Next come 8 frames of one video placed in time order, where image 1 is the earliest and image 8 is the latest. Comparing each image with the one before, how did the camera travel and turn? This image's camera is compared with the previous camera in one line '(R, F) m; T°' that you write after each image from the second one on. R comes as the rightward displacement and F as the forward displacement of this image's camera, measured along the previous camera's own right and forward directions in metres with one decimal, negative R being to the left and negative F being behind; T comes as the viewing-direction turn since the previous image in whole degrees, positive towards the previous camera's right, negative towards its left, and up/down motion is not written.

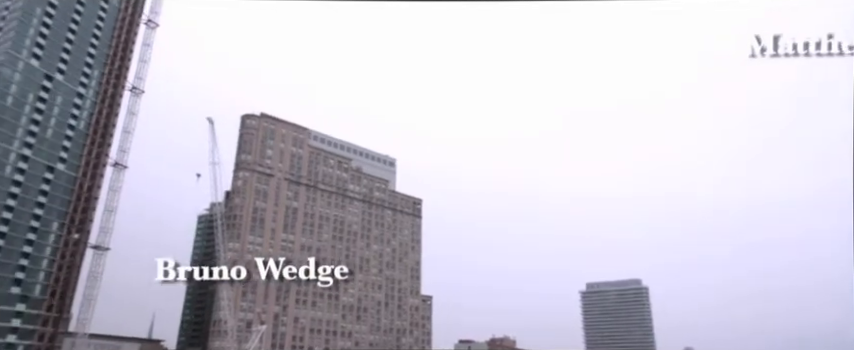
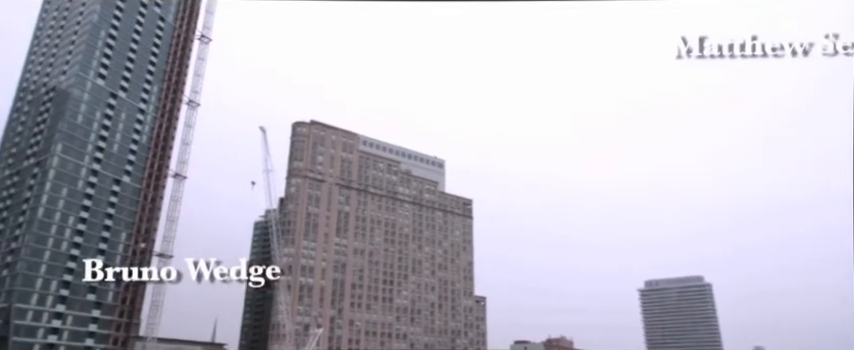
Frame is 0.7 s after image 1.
(+0.2, -1.3) m; -4°
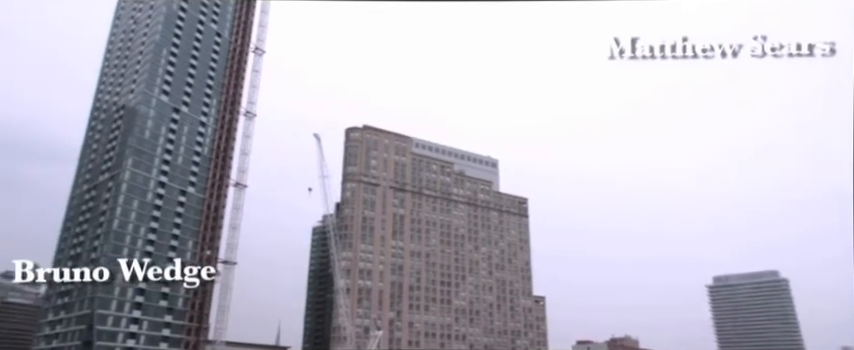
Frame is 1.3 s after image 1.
(+0.1, -0.8) m; -5°
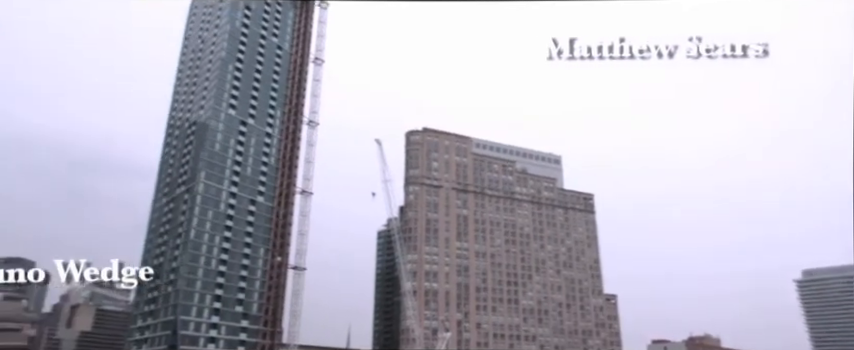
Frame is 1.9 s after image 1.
(+0.1, -0.5) m; -6°
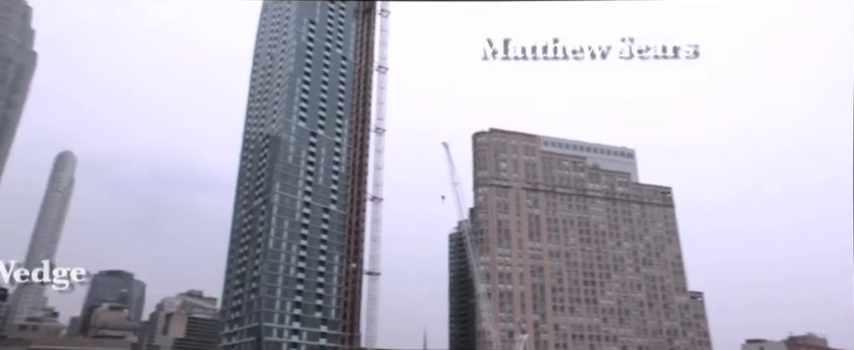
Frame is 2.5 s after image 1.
(0.0, -0.1) m; -6°
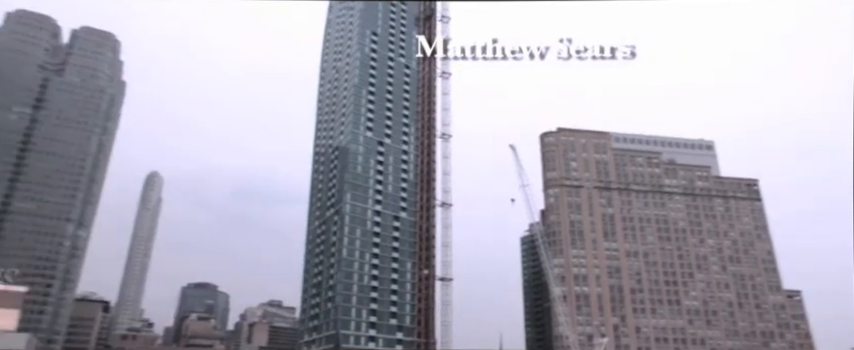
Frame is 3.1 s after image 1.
(0.0, +0.2) m; -6°
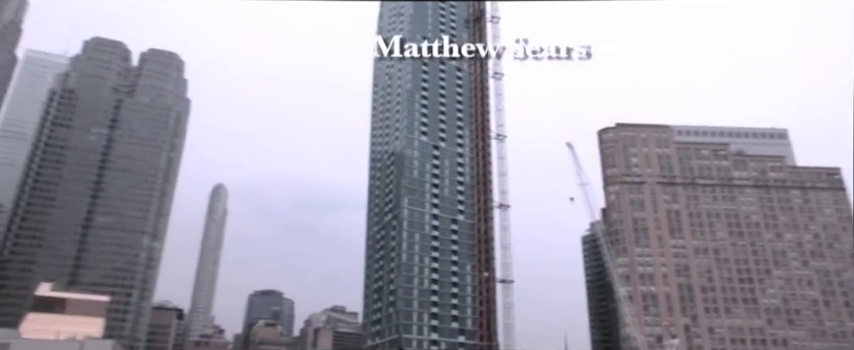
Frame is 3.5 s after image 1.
(0.0, +0.2) m; -5°
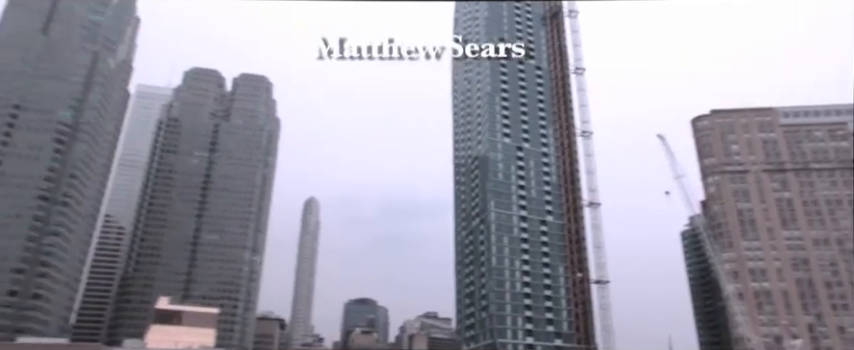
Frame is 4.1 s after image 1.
(0.0, +0.4) m; -8°
